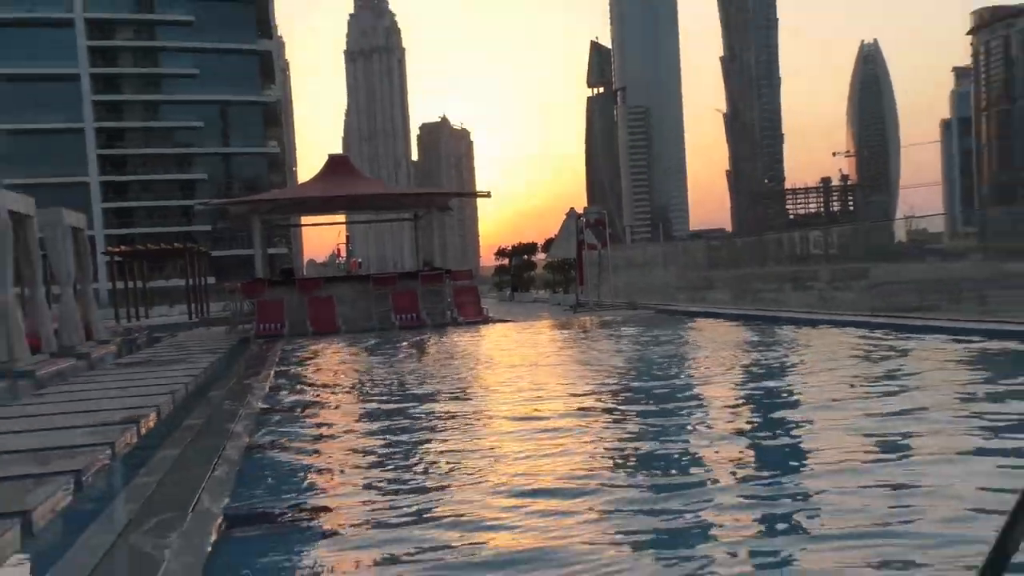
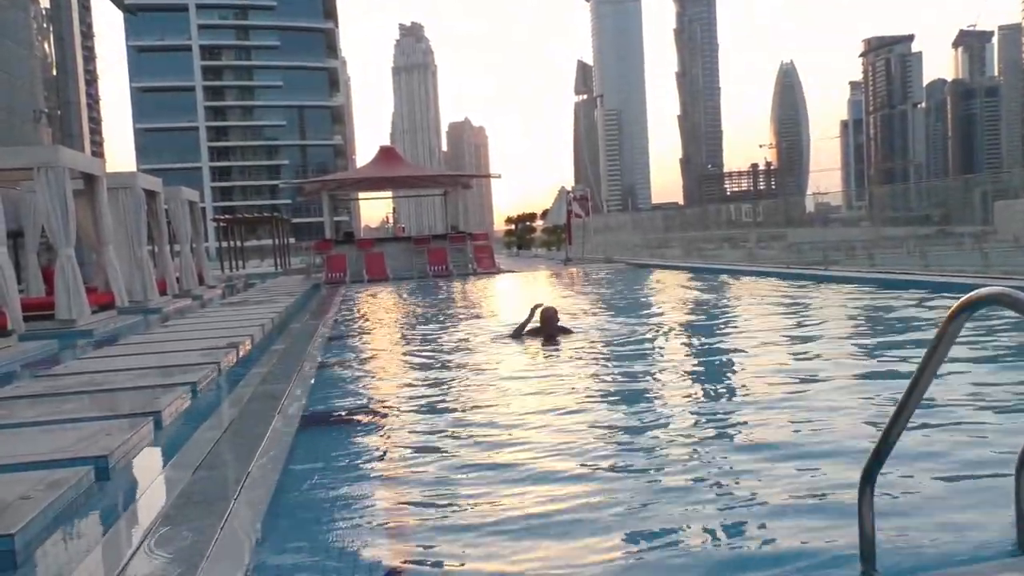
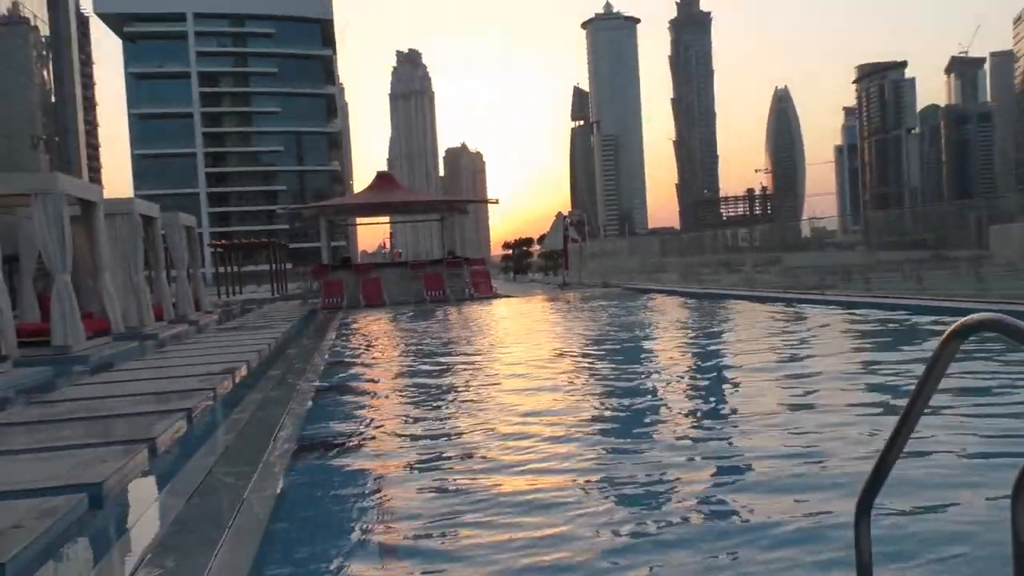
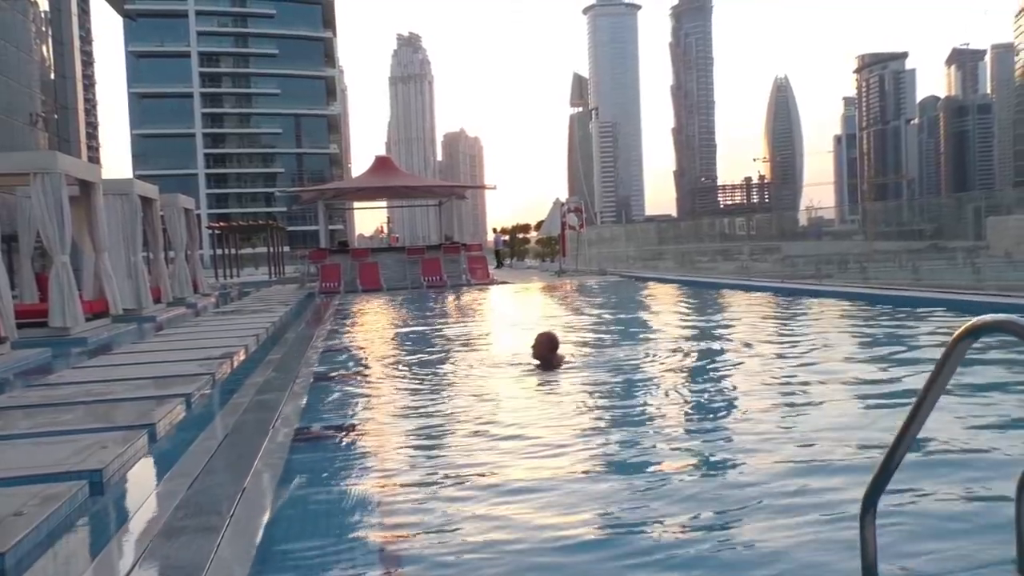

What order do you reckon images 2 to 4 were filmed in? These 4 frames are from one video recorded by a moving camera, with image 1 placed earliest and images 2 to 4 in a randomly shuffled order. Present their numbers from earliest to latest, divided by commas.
3, 2, 4
